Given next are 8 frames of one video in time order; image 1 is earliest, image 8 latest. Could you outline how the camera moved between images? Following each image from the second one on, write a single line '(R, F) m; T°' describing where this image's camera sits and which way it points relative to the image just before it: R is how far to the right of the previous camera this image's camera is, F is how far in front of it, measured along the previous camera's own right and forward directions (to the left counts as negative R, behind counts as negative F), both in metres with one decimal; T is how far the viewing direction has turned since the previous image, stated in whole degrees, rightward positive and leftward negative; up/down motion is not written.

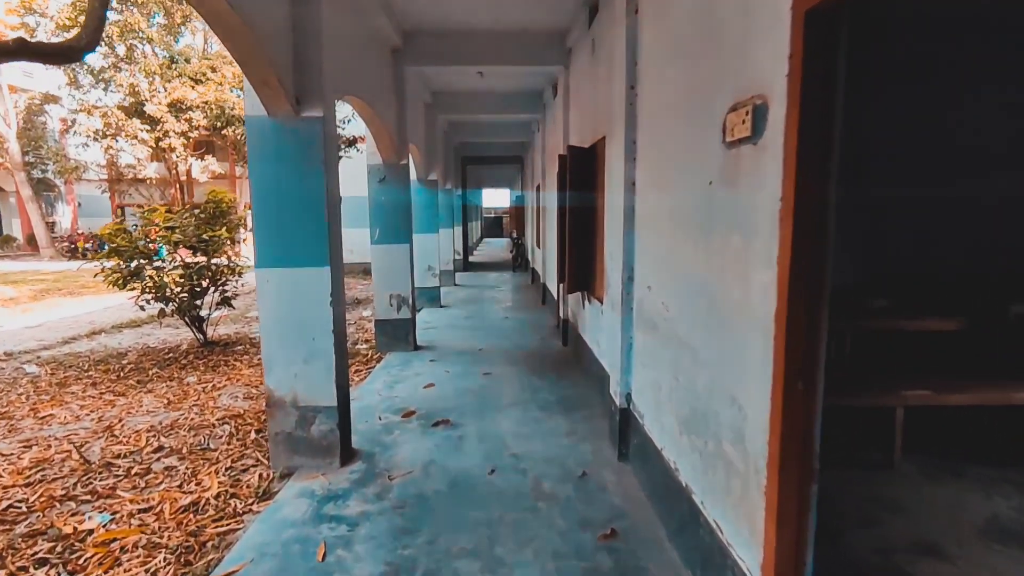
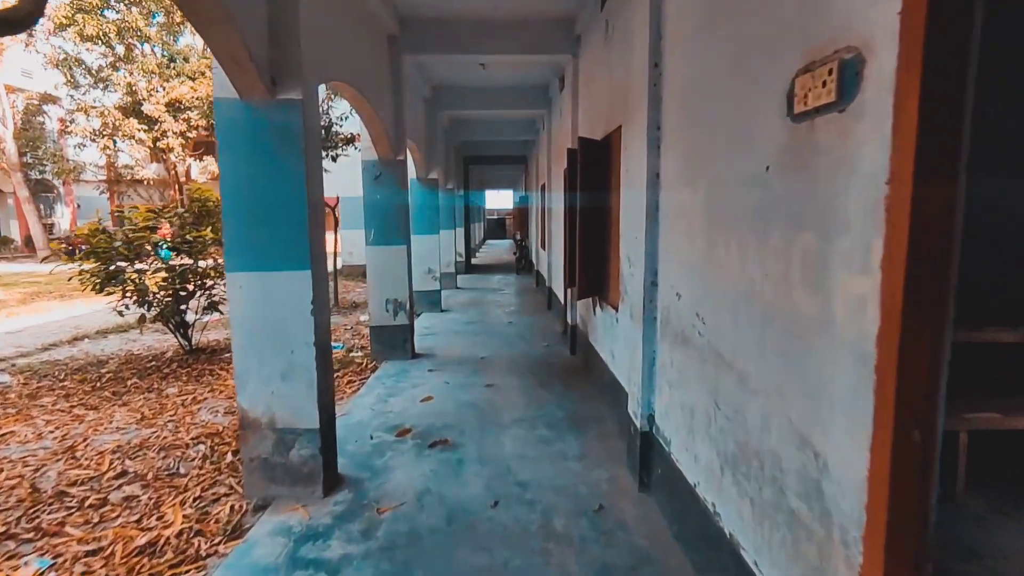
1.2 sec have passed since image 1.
(0.0, +0.4) m; 0°
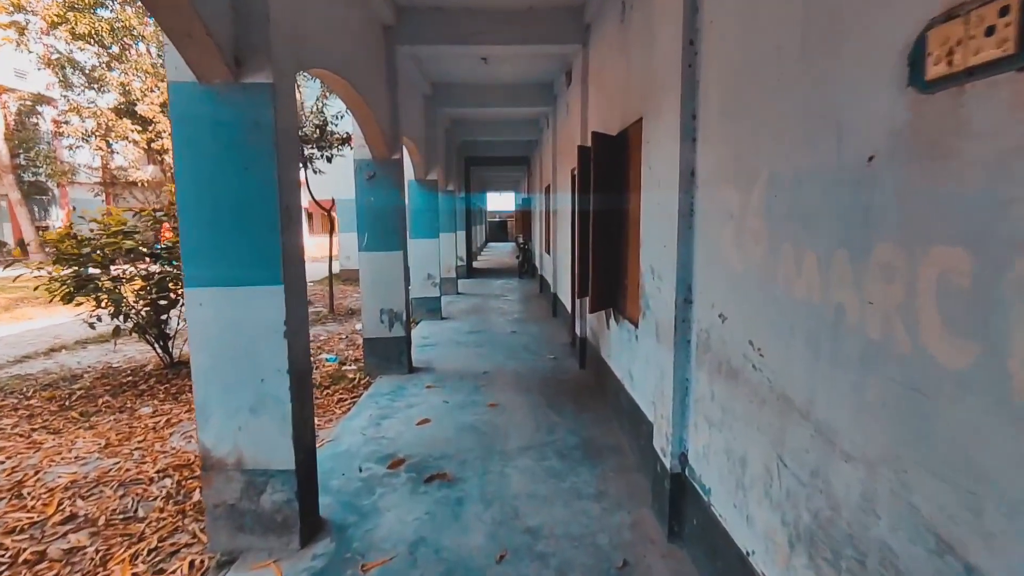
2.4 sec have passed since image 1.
(0.0, +0.4) m; 0°
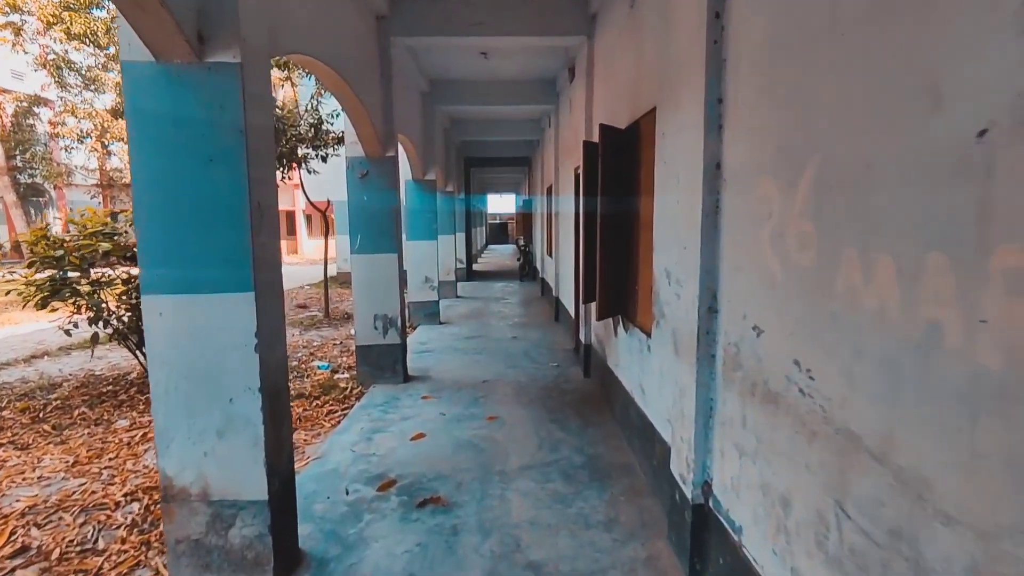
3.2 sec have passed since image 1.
(0.0, +0.3) m; 0°
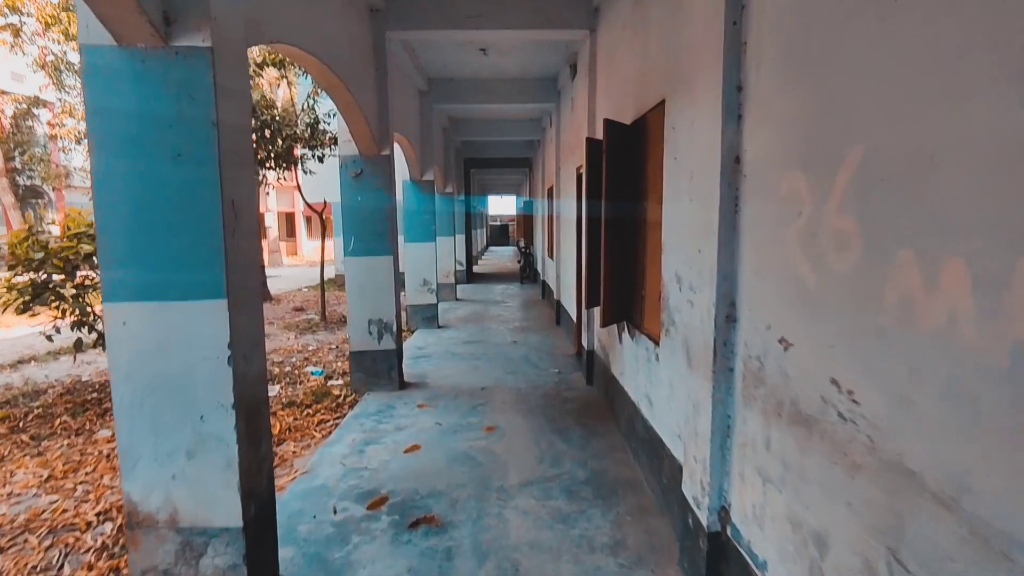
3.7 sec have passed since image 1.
(0.0, +0.2) m; 0°
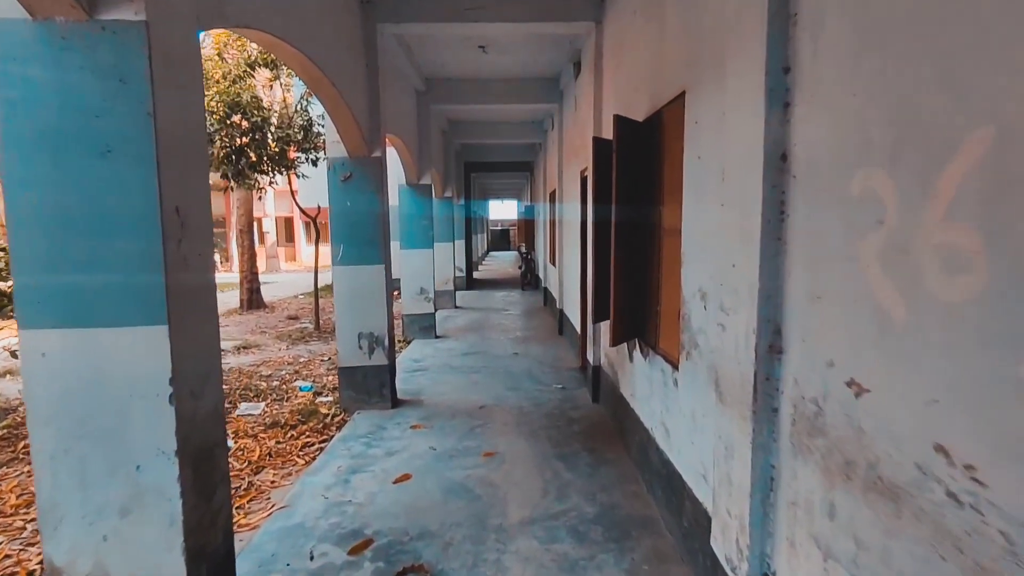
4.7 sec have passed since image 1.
(0.0, +0.3) m; 0°
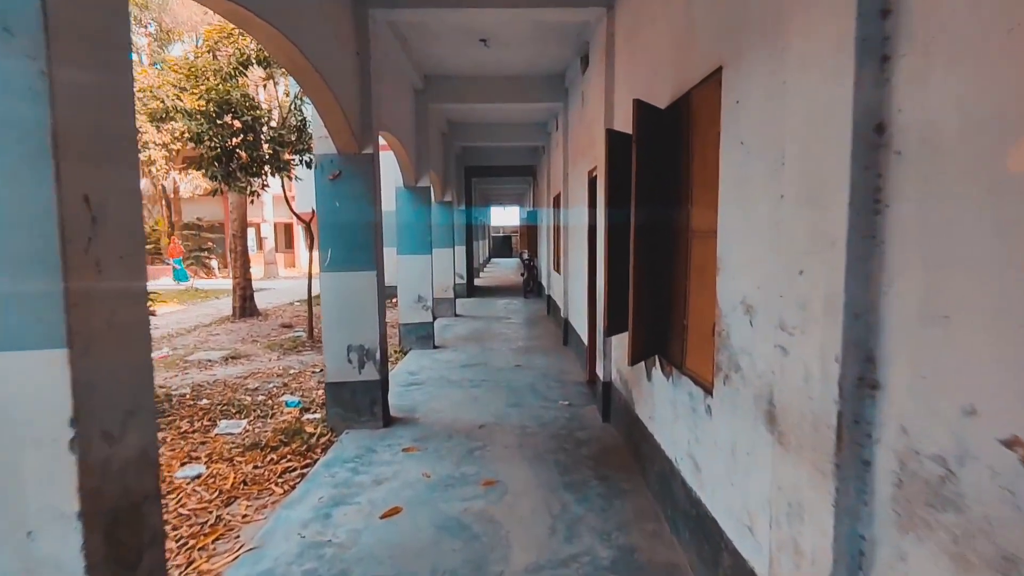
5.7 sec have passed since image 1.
(0.0, +0.4) m; 0°
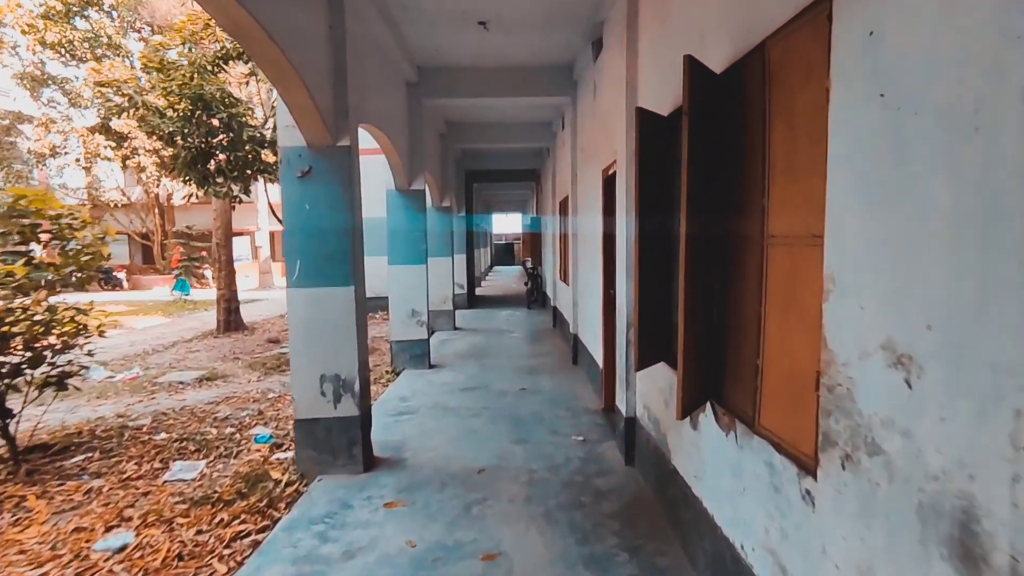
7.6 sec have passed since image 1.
(0.0, +0.7) m; 0°
